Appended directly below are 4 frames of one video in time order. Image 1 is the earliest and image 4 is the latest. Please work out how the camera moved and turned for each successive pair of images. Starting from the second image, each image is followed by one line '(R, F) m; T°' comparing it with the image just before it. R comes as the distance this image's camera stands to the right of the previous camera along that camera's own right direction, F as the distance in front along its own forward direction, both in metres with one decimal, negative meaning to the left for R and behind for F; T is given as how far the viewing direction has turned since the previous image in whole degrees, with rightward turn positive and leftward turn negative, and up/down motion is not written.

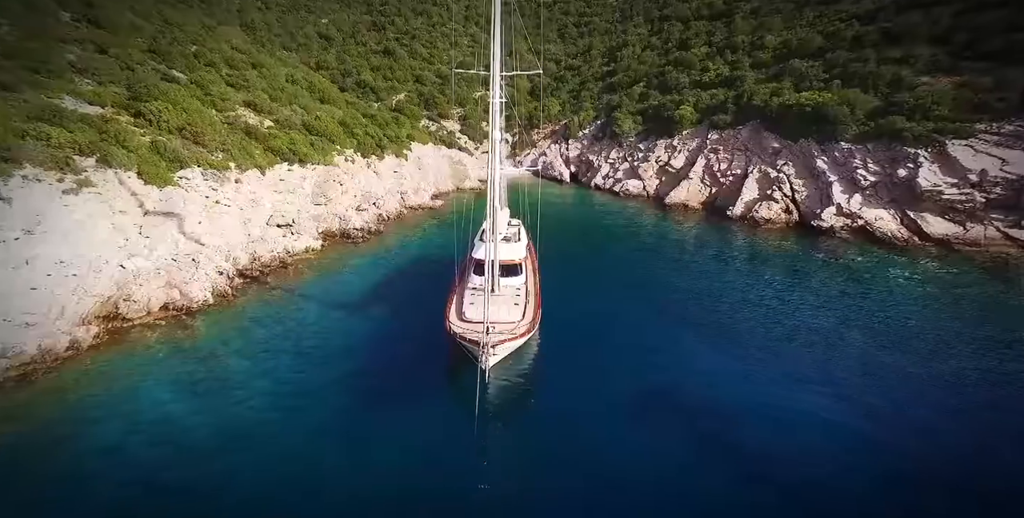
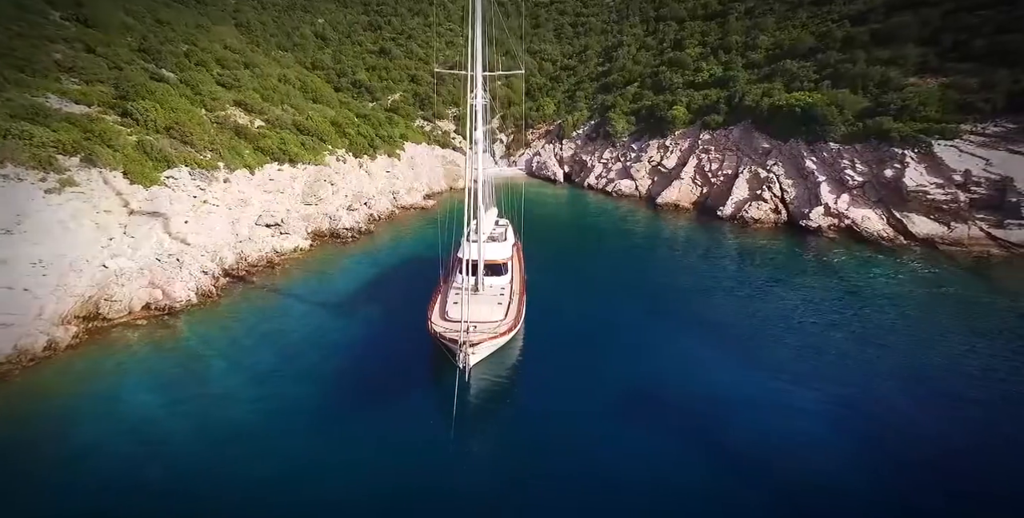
(-0.8, +0.3) m; +3°
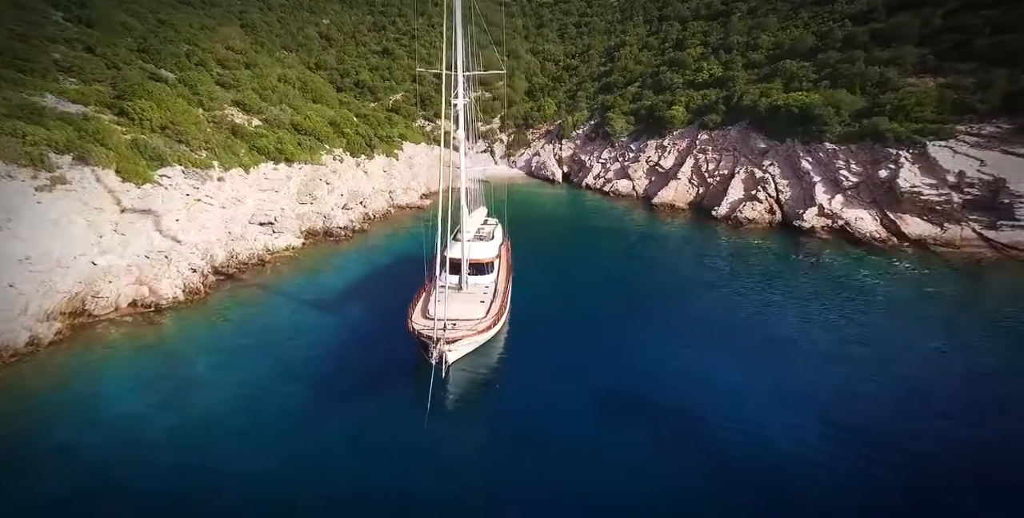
(+0.6, 0.0) m; -1°
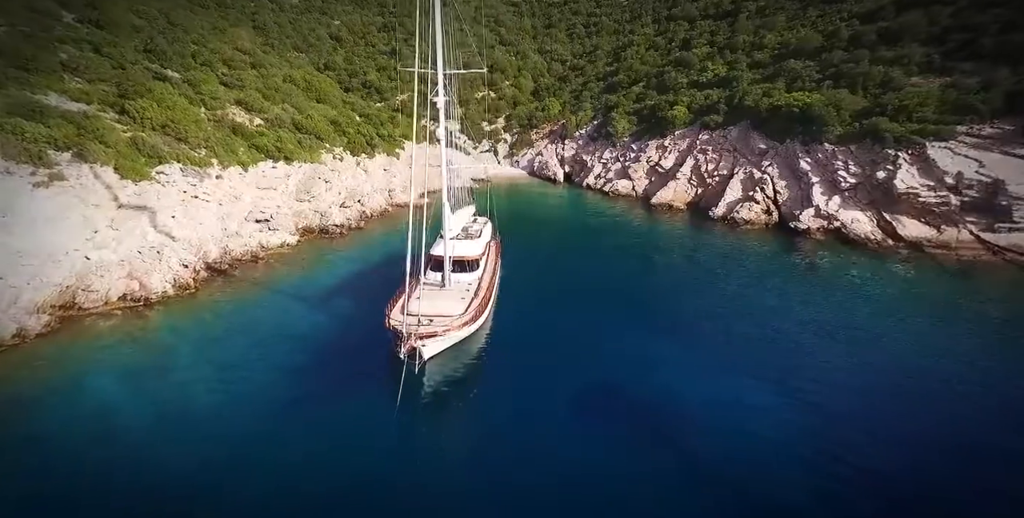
(+0.8, 0.0) m; -1°
